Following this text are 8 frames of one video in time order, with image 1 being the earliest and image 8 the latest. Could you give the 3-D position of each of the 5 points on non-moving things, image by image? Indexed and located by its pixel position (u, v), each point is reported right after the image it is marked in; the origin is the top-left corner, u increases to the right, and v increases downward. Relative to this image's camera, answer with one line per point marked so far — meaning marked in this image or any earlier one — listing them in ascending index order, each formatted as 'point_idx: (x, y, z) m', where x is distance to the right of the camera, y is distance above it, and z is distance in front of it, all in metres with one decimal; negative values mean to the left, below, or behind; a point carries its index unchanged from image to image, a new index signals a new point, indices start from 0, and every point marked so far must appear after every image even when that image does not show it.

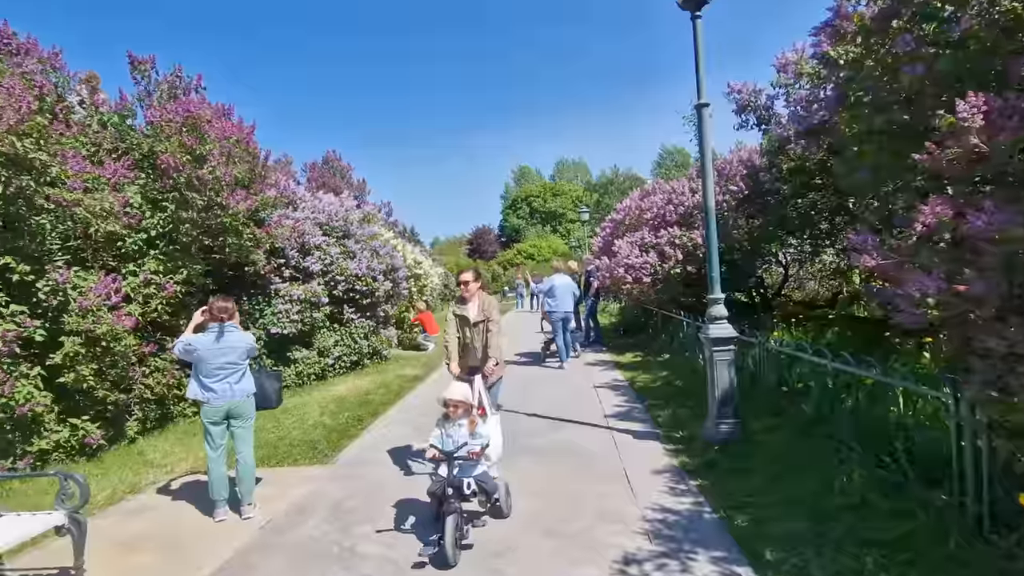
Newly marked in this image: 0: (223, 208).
0: (-4.5, +1.2, +7.6) m
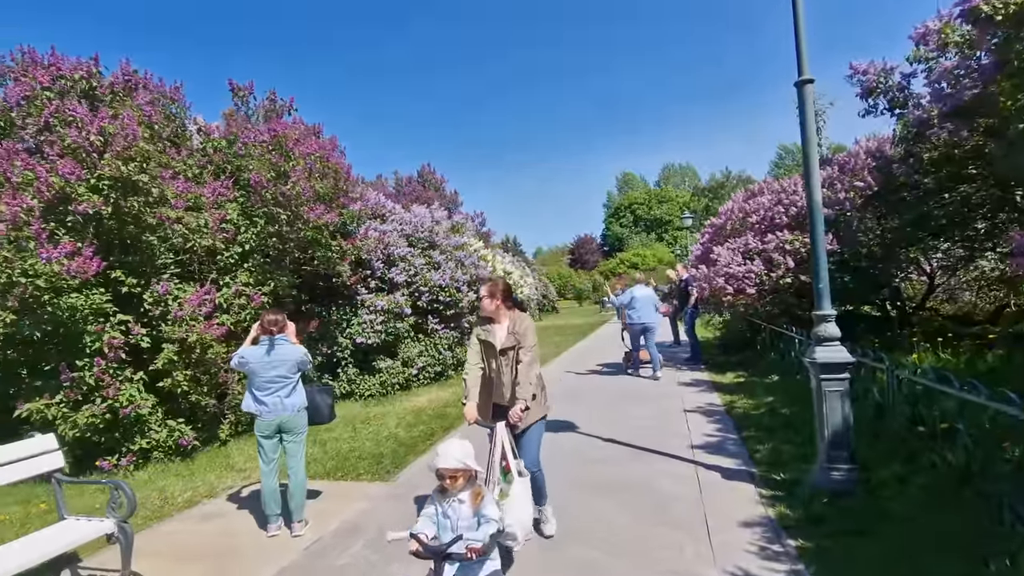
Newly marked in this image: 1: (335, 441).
0: (-3.3, +1.0, +8.0) m
1: (-2.6, -2.2, +7.4) m
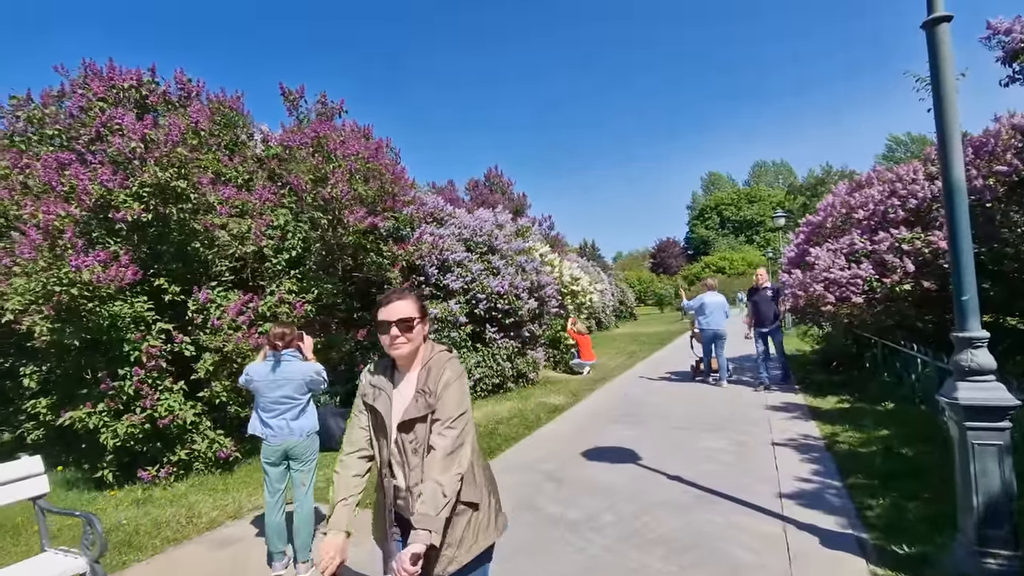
0: (-2.5, +0.9, +7.7) m
1: (-1.9, -2.3, +6.9) m
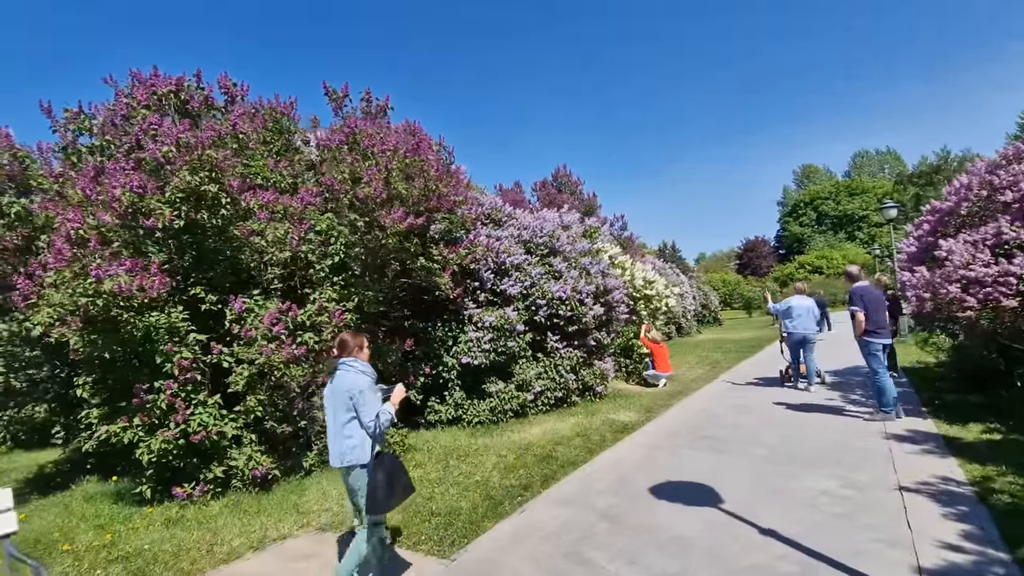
0: (-1.8, +0.8, +7.2) m
1: (-1.2, -2.4, +6.3) m
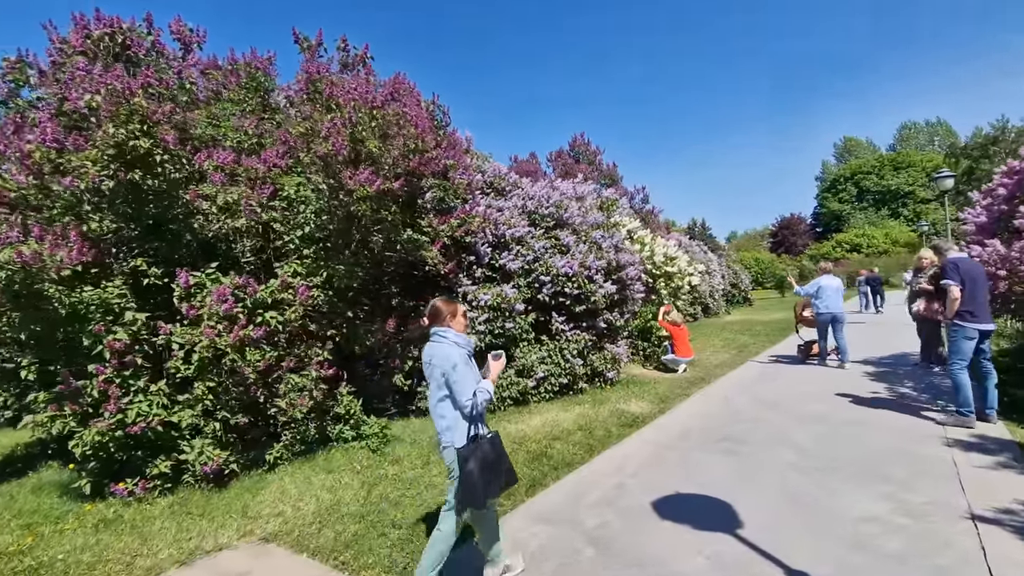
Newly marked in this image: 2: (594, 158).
0: (-1.9, +1.2, +6.3) m
1: (-1.4, -2.1, +5.6) m
2: (+3.0, +4.7, +18.7) m
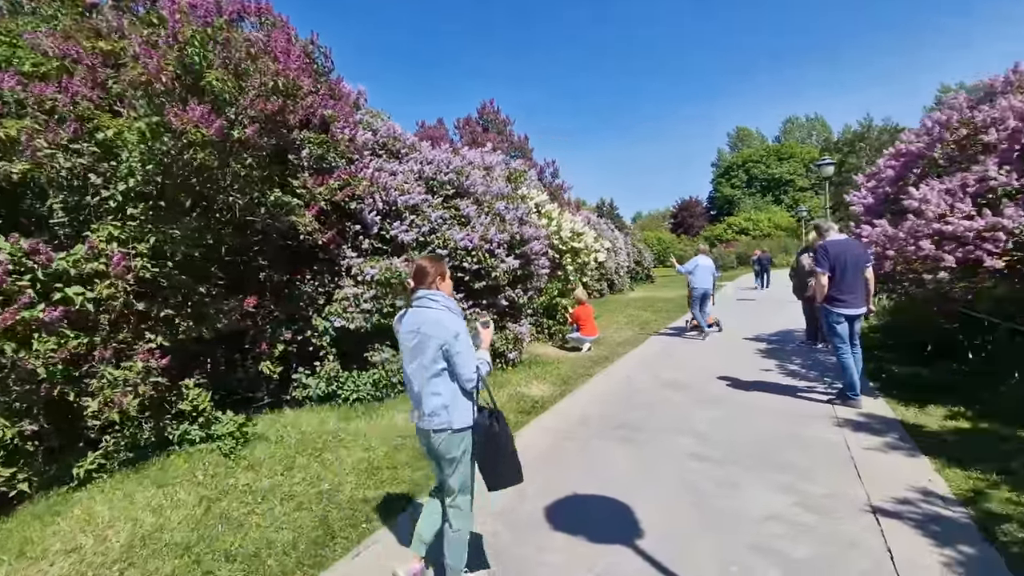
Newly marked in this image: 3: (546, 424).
0: (-3.0, +1.5, +5.0) m
1: (-2.5, -1.8, +4.5) m
2: (-0.3, +5.6, +17.9) m
3: (+0.4, -1.6, +6.0) m
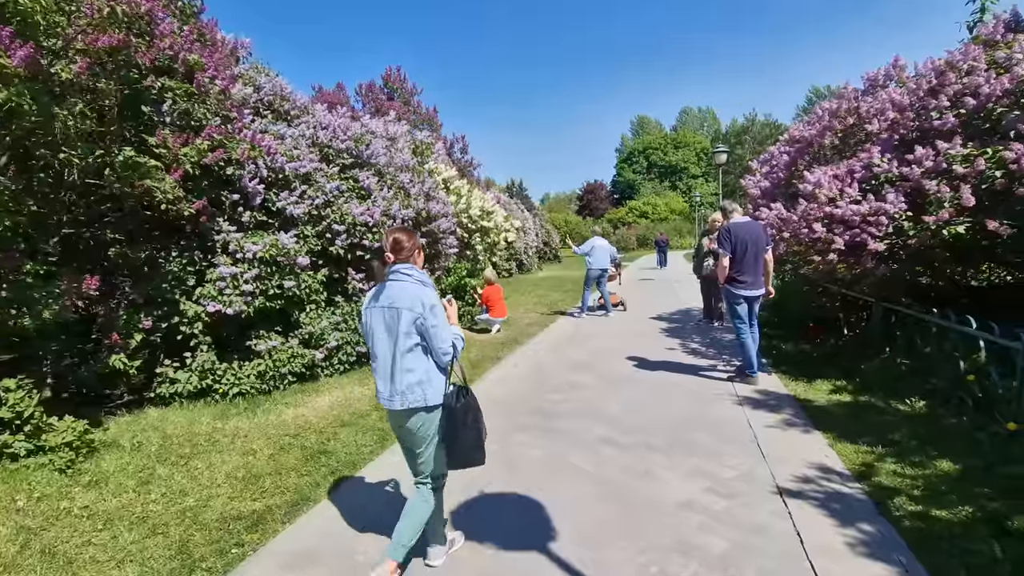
0: (-3.8, +1.6, +3.9) m
1: (-3.2, -1.7, +3.7) m
2: (-3.3, +6.2, +17.0) m
3: (-0.6, -1.4, +5.6) m
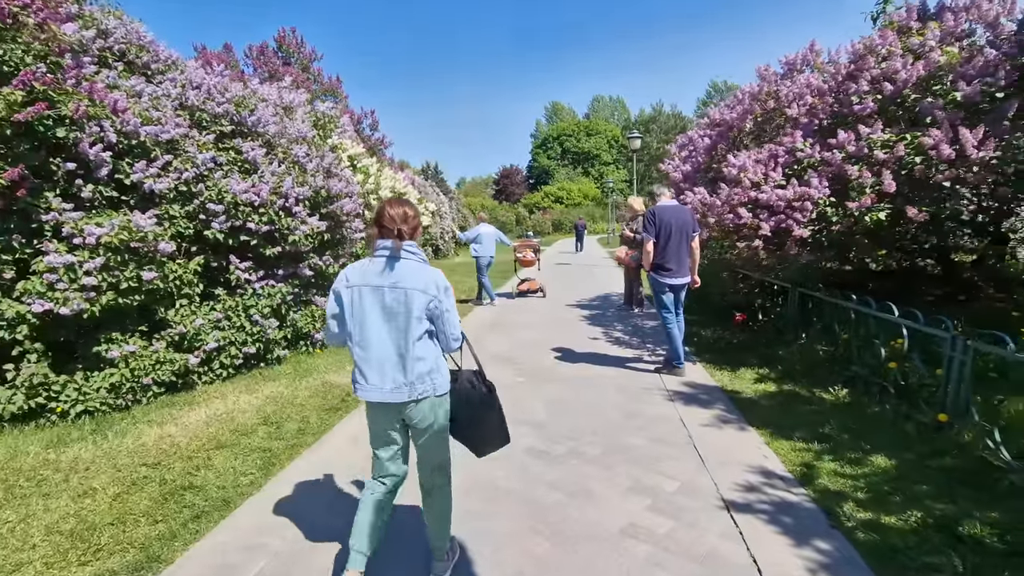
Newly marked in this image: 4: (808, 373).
0: (-4.4, +1.6, +2.6) m
1: (-3.7, -1.7, +2.5) m
2: (-6.0, +6.6, +15.4) m
3: (-1.4, -1.3, +4.9) m
4: (+3.2, -0.9, +5.6) m
